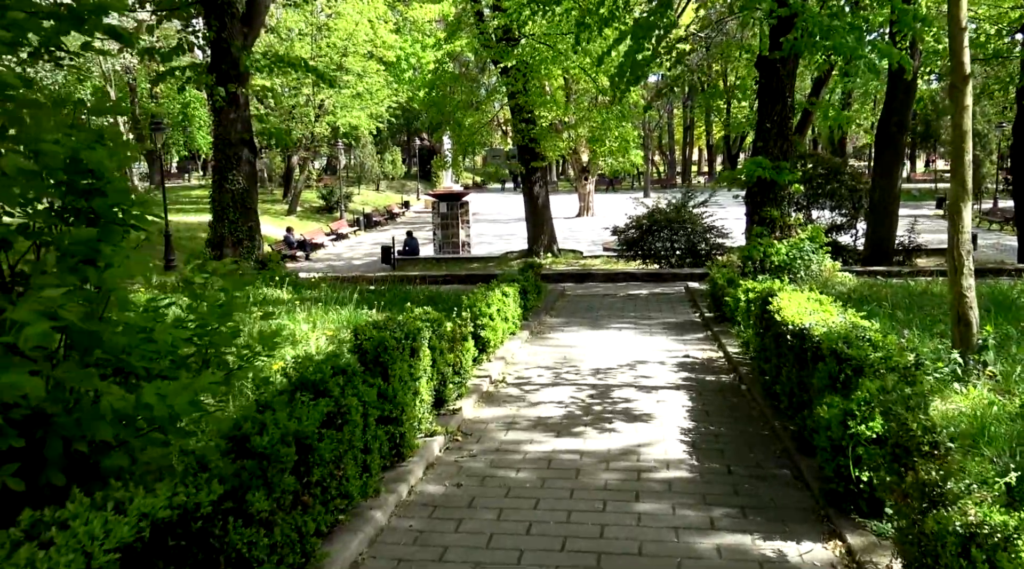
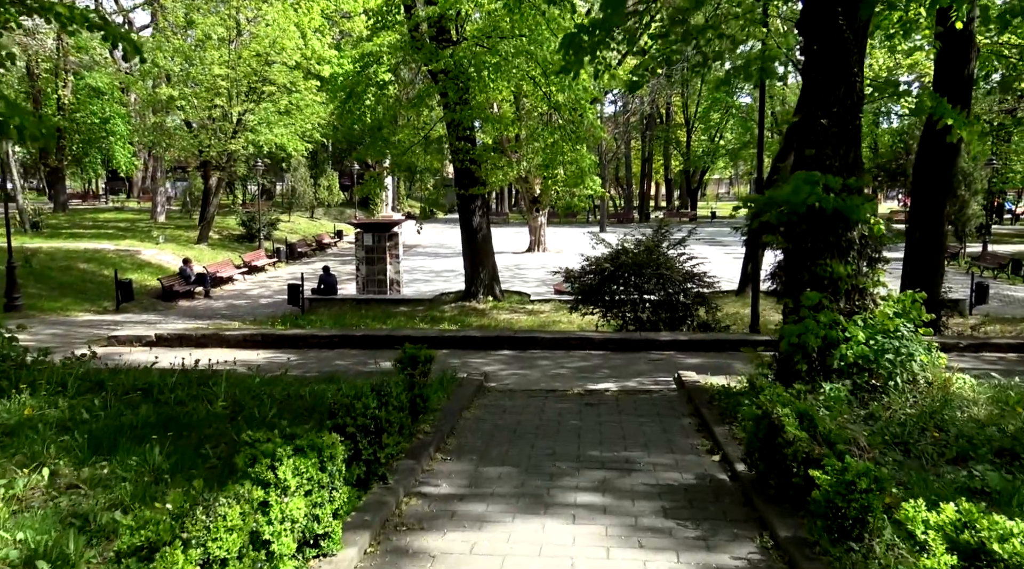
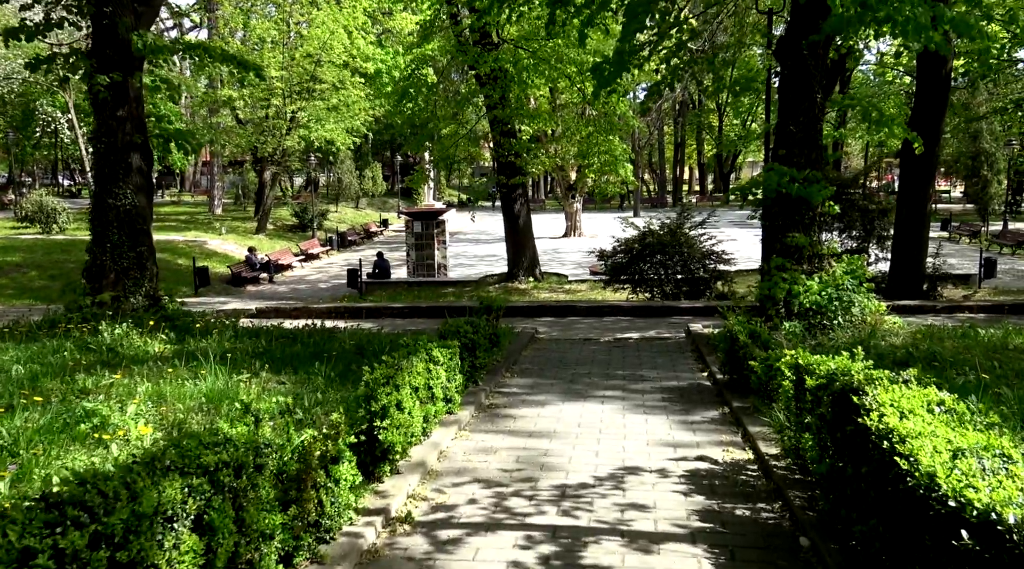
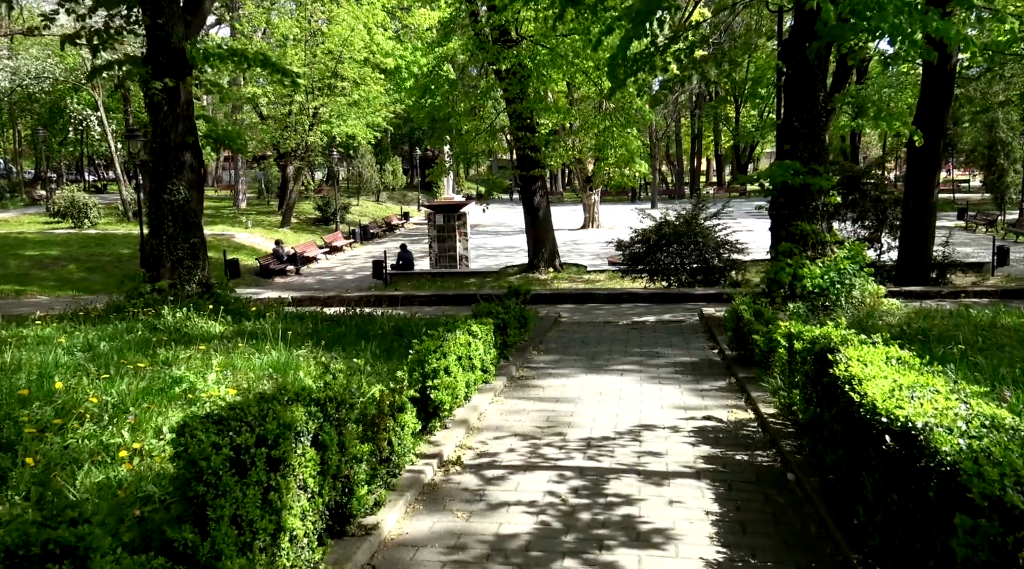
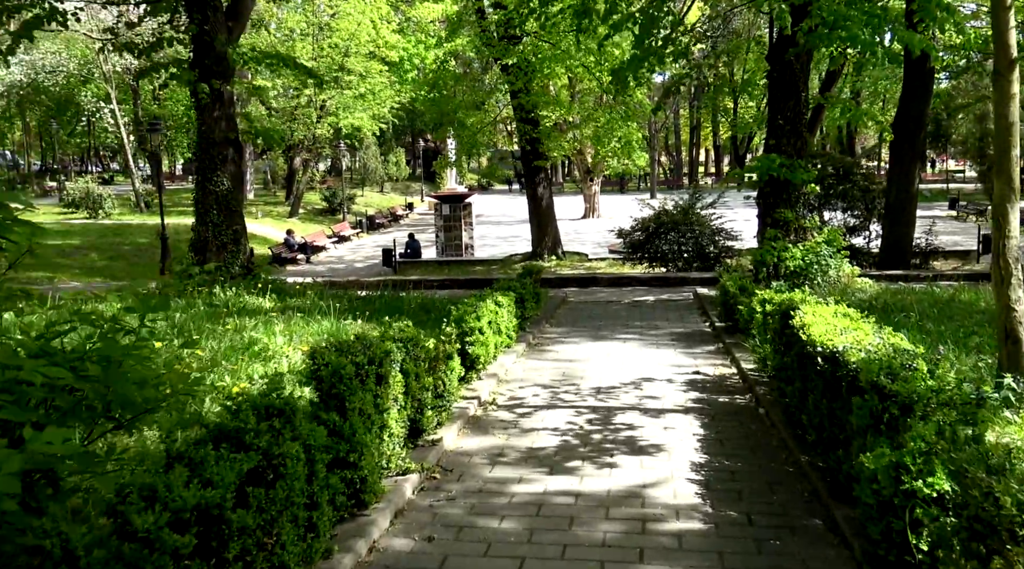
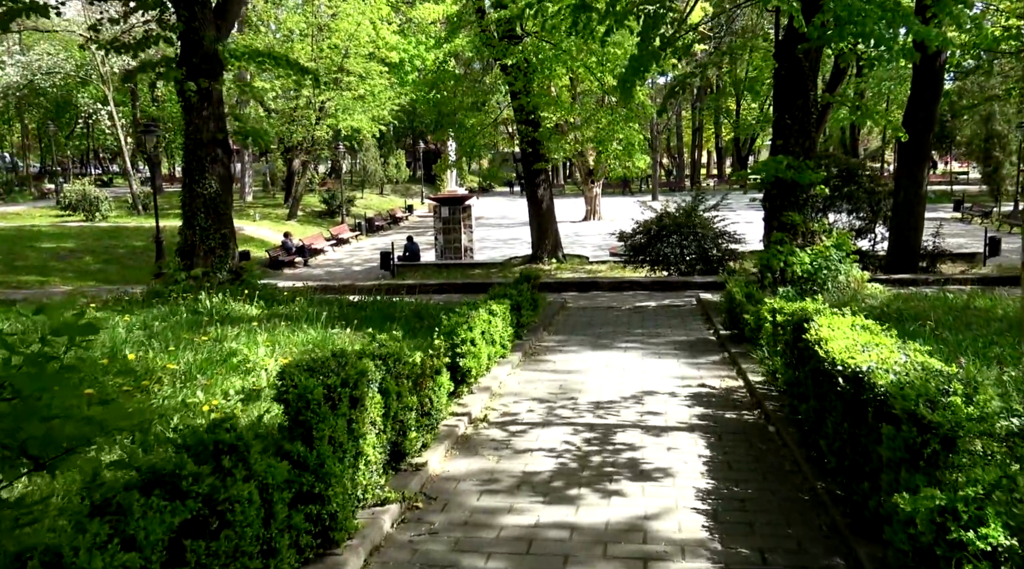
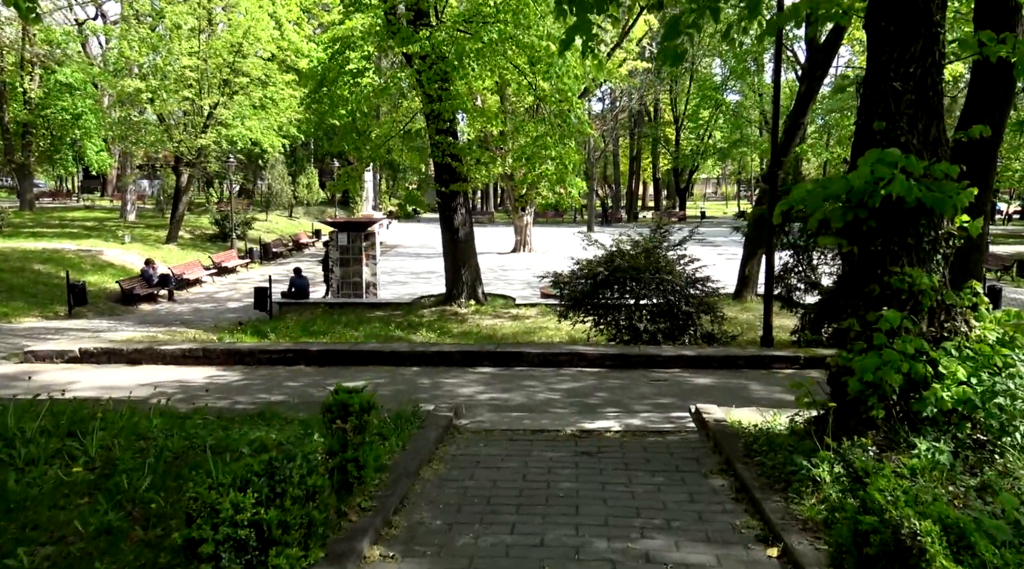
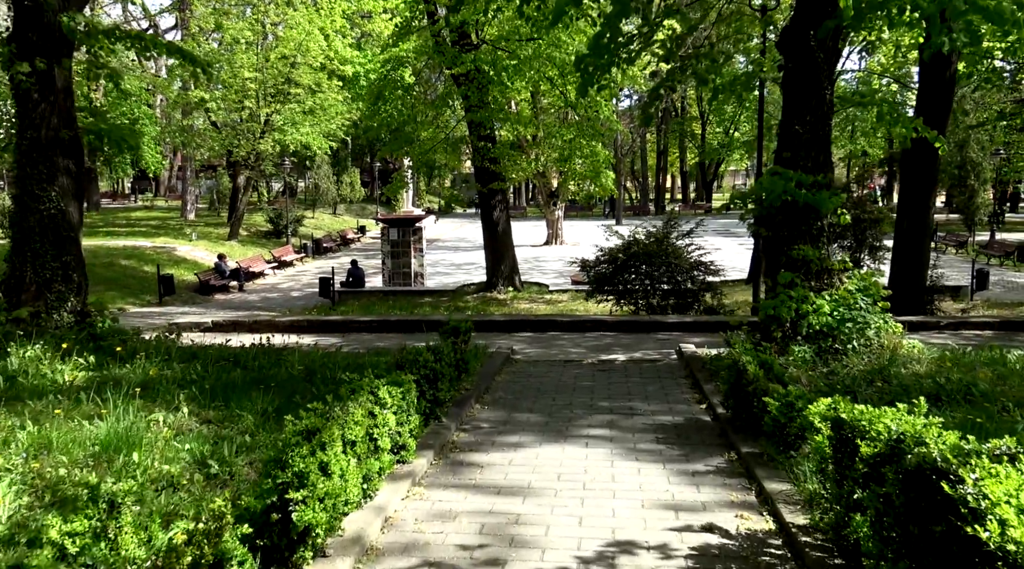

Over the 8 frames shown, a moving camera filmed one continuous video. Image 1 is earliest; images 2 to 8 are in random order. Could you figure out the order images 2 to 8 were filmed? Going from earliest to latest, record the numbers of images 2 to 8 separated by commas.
5, 6, 4, 3, 8, 2, 7
